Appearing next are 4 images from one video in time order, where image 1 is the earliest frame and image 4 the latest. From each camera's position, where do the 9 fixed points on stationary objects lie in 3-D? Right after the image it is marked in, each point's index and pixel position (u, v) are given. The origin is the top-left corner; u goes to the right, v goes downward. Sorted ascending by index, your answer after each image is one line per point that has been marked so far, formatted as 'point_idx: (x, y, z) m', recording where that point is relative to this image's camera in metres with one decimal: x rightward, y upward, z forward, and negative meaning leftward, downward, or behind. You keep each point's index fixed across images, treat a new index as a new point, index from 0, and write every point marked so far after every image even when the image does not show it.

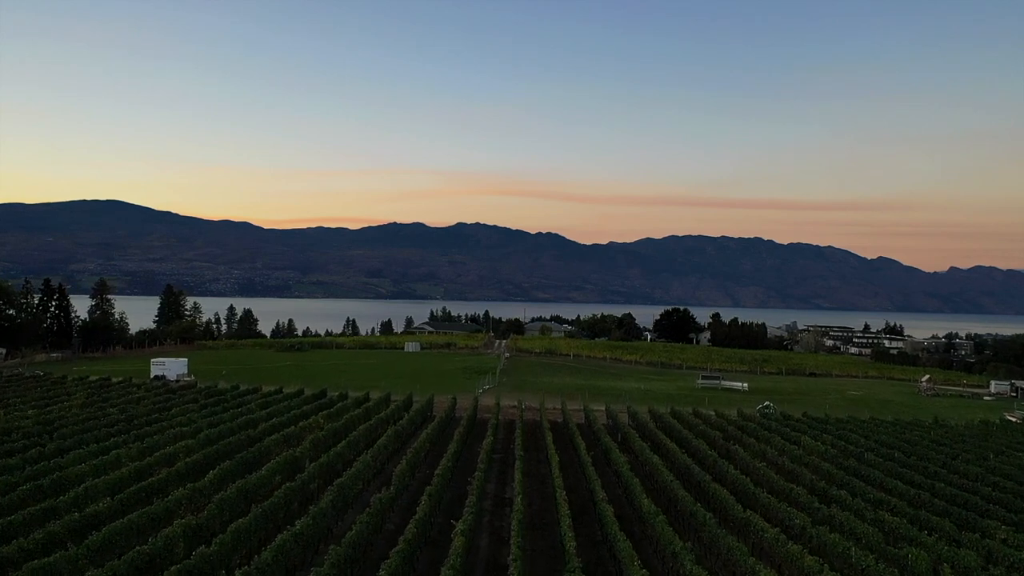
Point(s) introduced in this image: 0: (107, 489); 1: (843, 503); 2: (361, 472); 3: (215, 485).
0: (-10.1, -5.0, +16.9) m
1: (+9.0, -5.9, +18.4) m
2: (-4.4, -5.3, +19.8) m
3: (-7.8, -5.2, +17.7) m
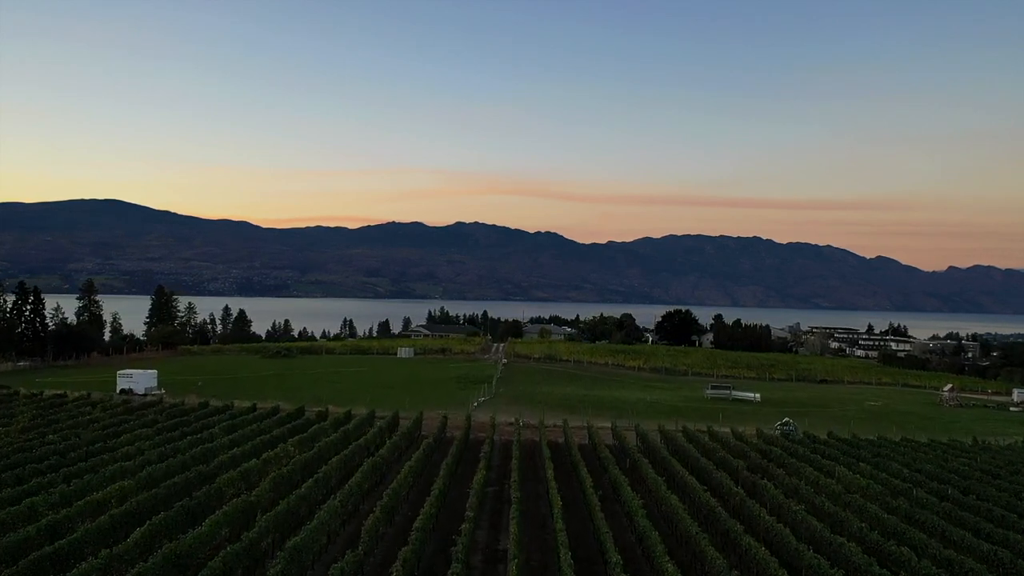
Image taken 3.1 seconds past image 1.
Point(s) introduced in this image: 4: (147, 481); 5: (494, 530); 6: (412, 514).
0: (-10.2, -5.4, +13.7) m
1: (+8.9, -6.2, +15.2) m
2: (-4.6, -5.7, +16.6) m
3: (-7.9, -5.5, +14.5) m
4: (-10.1, -5.4, +18.8) m
5: (-0.5, -6.7, +18.9) m
6: (-2.9, -6.5, +19.6) m
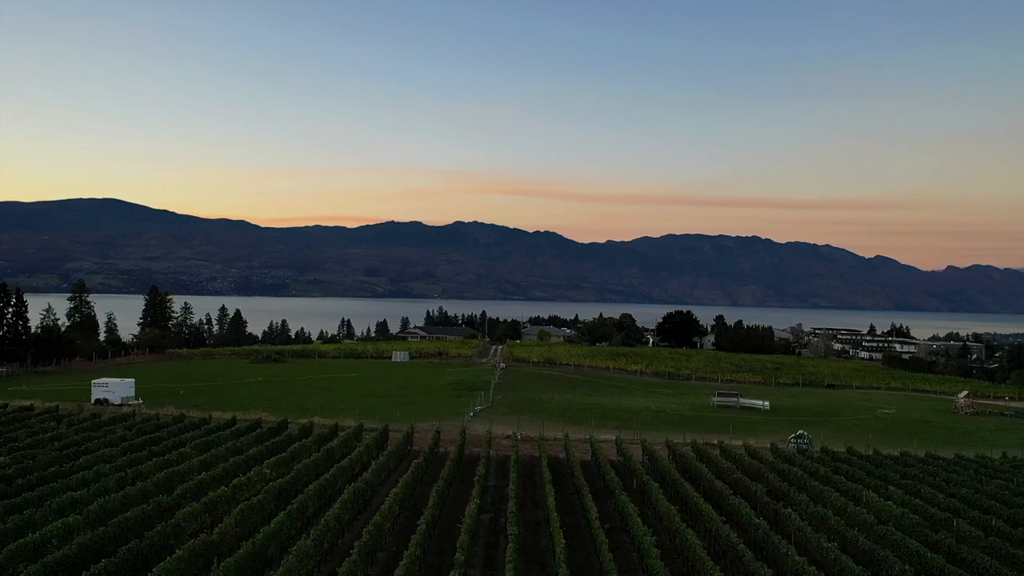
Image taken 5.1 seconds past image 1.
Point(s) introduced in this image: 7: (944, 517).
0: (-10.3, -5.6, +11.6) m
1: (+8.8, -6.5, +13.1) m
2: (-4.7, -6.0, +14.5) m
3: (-8.0, -5.8, +12.4) m
4: (-10.2, -5.6, +16.7) m
5: (-0.6, -7.0, +16.8) m
6: (-3.0, -6.8, +17.5) m
7: (+12.4, -6.6, +19.4) m
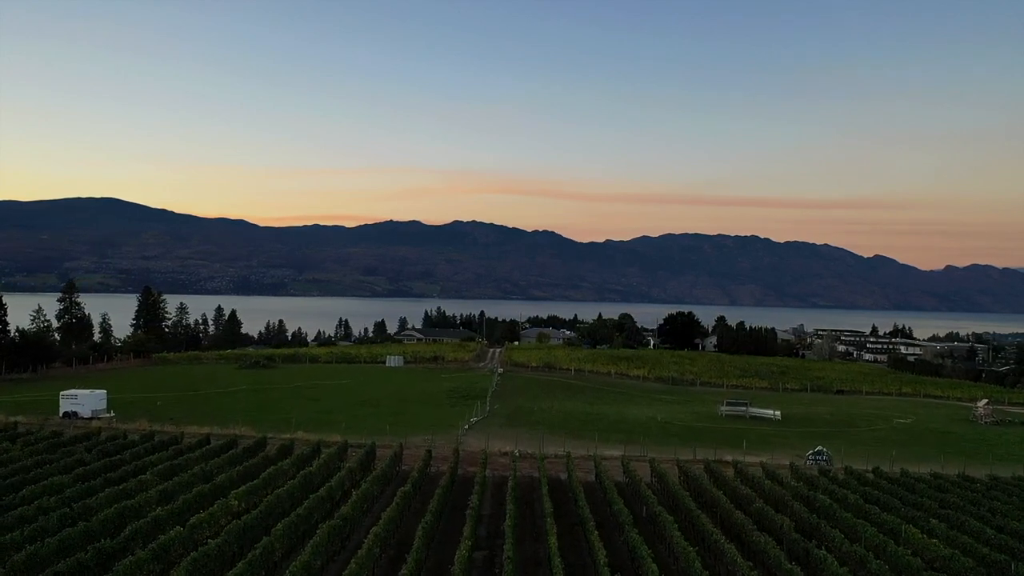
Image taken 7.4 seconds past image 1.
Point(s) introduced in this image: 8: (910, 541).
0: (-10.4, -5.9, +9.2) m
1: (+8.7, -6.8, +10.7) m
2: (-4.7, -6.2, +12.1) m
3: (-8.1, -6.1, +10.0) m
4: (-10.3, -5.9, +14.3) m
5: (-0.7, -7.3, +14.4) m
6: (-3.1, -7.0, +15.1) m
7: (+12.3, -6.9, +17.0) m
8: (+10.8, -6.9, +18.4) m
